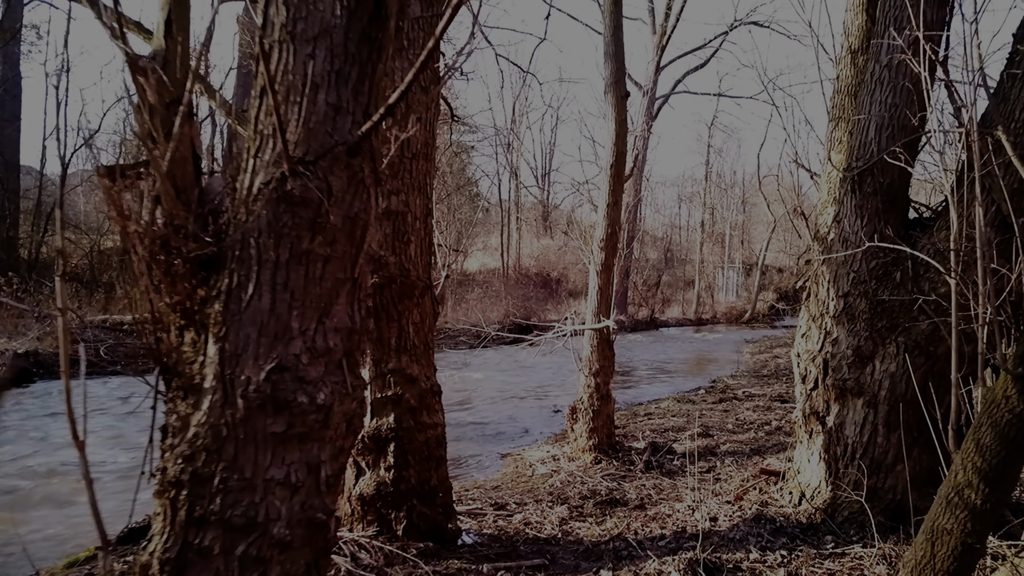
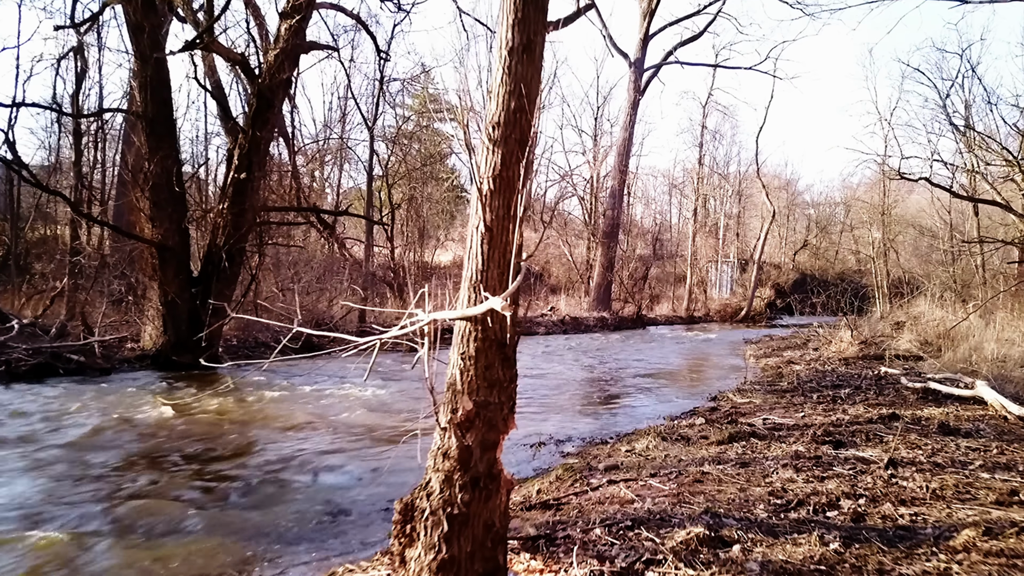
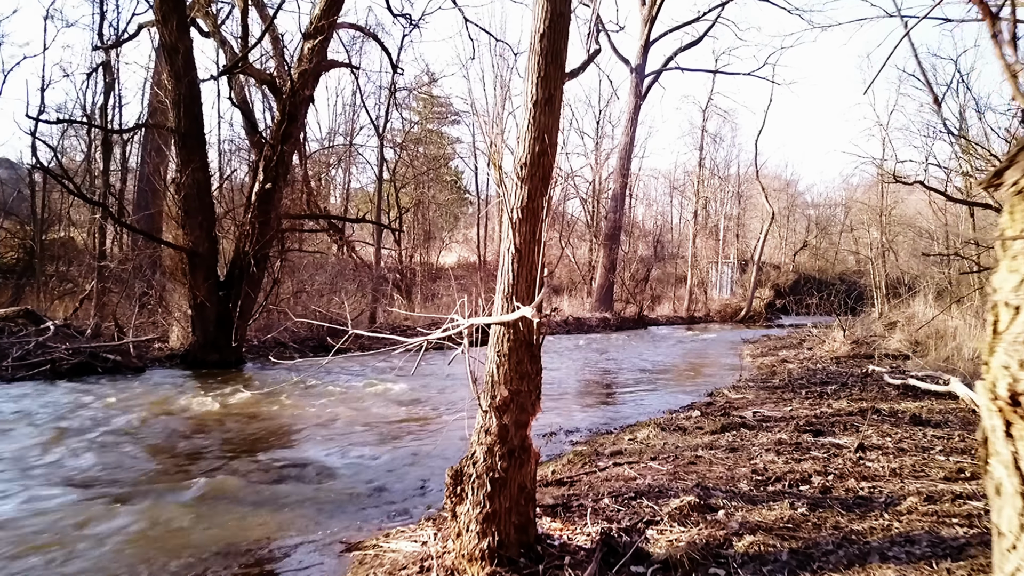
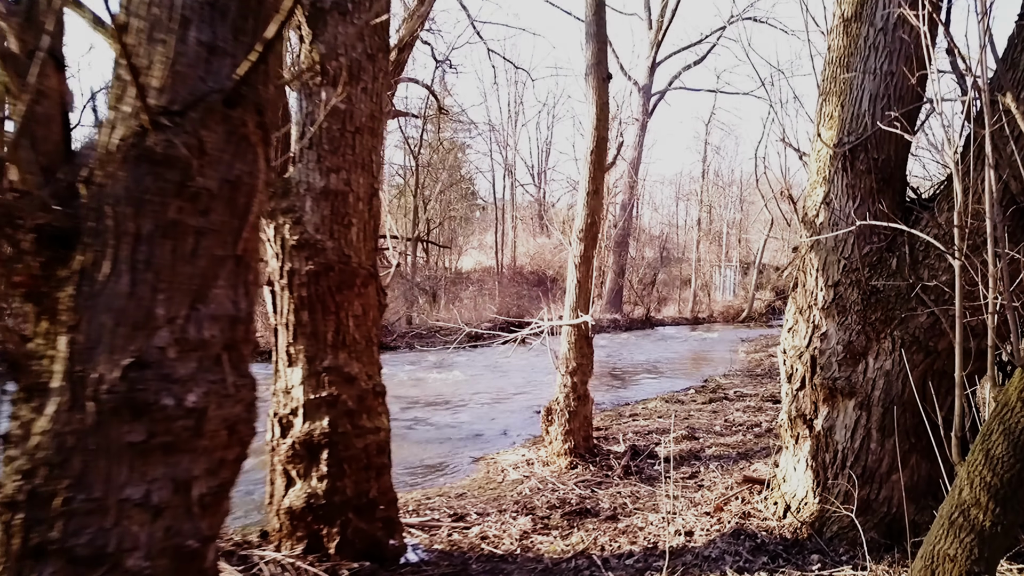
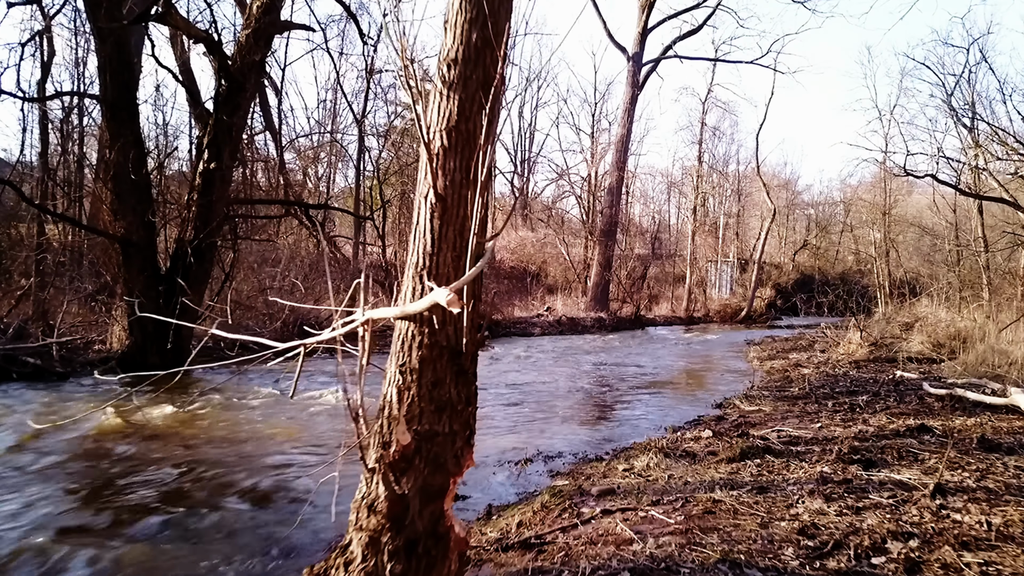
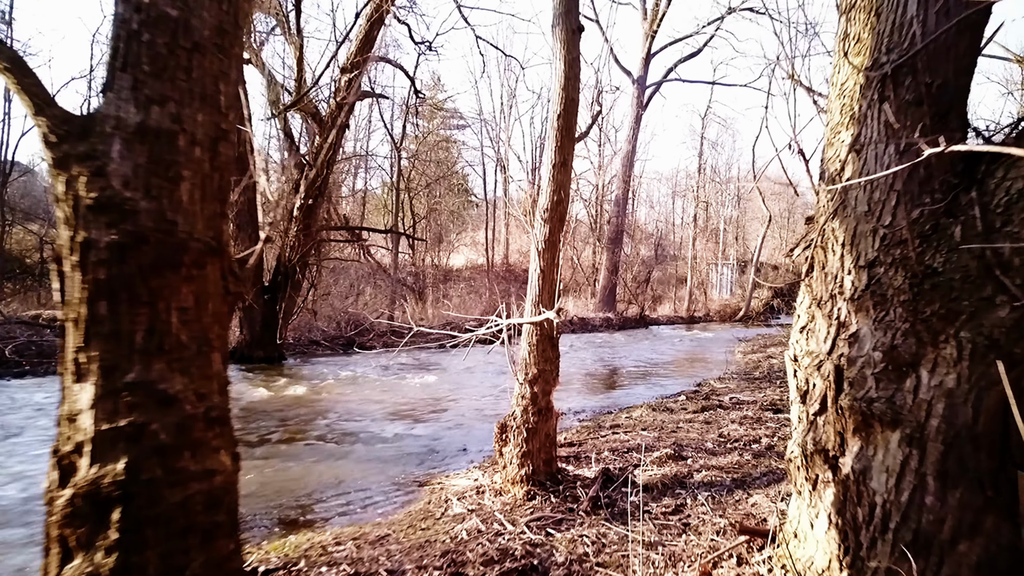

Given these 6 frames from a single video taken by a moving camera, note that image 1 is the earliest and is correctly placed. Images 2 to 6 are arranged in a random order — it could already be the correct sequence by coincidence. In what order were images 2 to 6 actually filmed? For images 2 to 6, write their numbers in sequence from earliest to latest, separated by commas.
4, 6, 3, 2, 5
